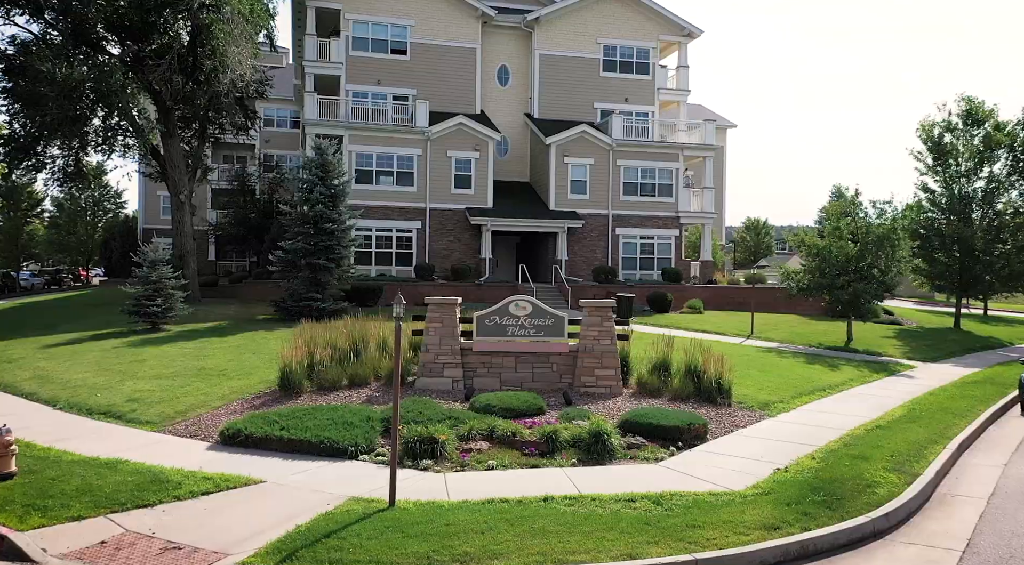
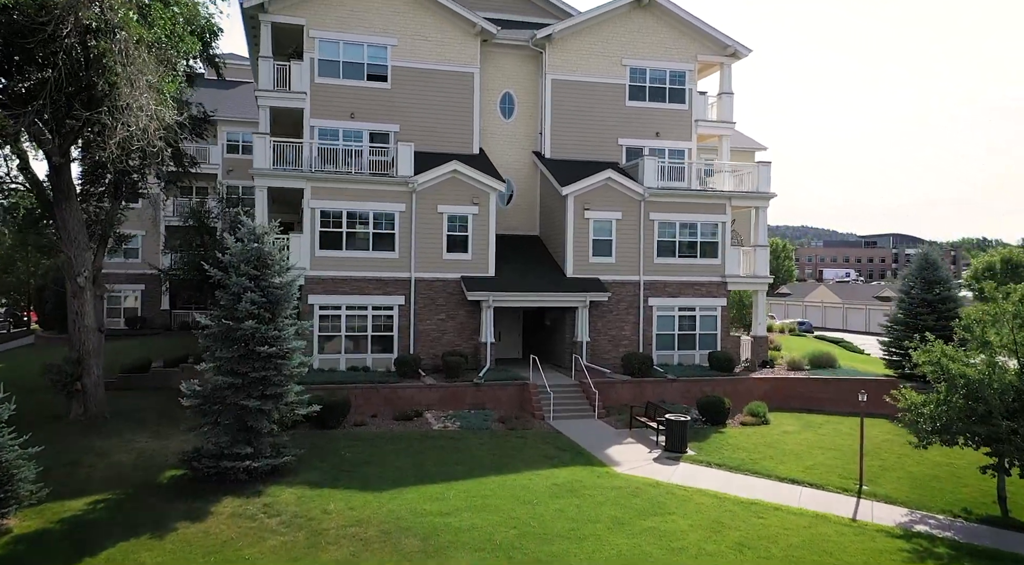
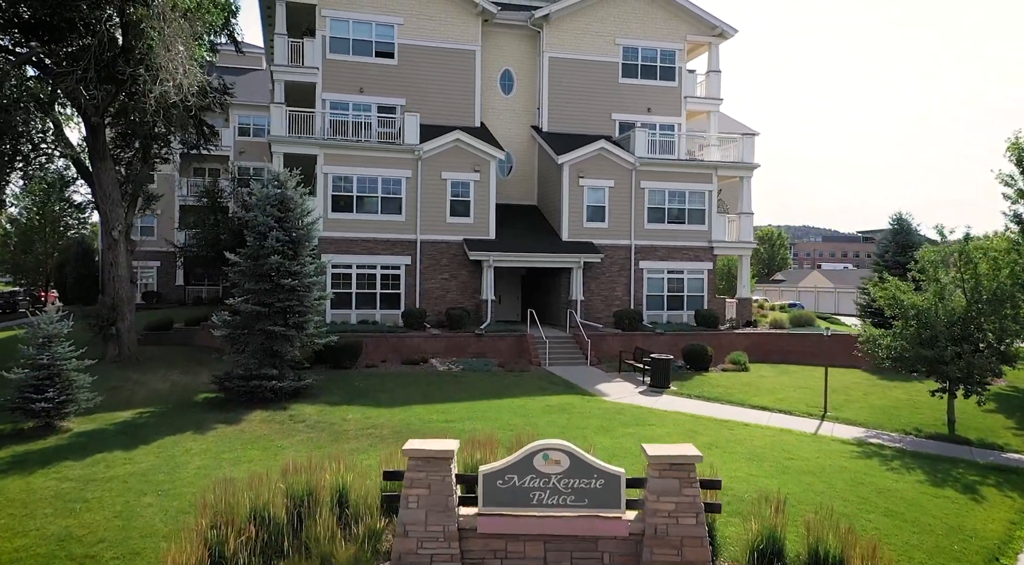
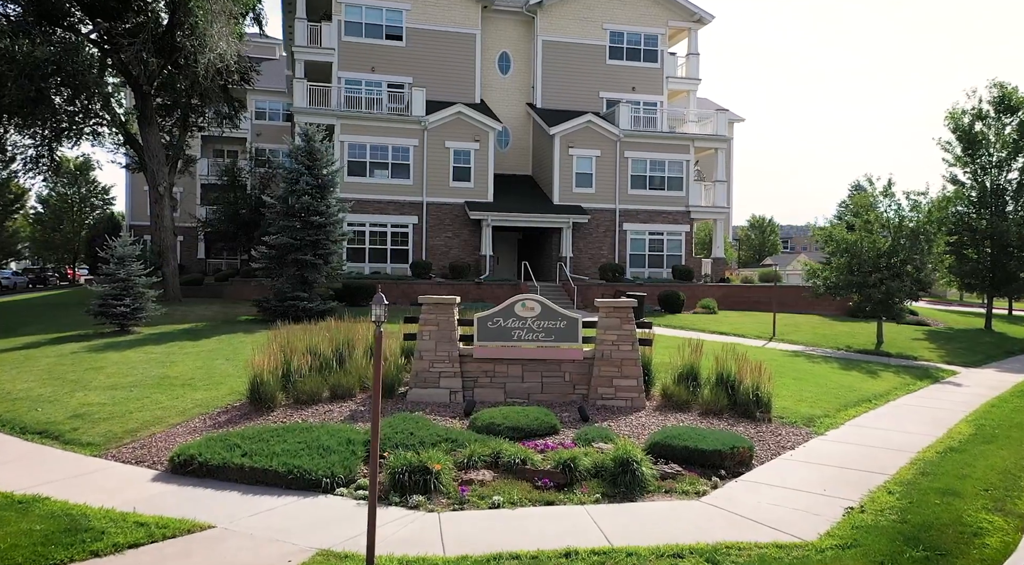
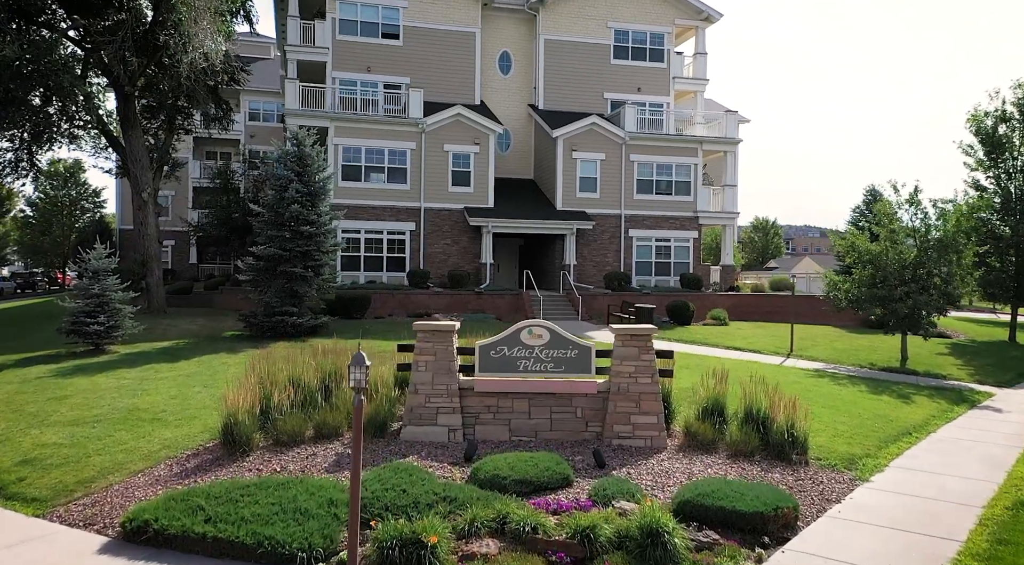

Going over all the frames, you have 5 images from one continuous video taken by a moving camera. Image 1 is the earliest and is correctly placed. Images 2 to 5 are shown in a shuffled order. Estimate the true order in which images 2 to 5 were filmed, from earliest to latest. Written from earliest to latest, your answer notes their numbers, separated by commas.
4, 5, 3, 2
